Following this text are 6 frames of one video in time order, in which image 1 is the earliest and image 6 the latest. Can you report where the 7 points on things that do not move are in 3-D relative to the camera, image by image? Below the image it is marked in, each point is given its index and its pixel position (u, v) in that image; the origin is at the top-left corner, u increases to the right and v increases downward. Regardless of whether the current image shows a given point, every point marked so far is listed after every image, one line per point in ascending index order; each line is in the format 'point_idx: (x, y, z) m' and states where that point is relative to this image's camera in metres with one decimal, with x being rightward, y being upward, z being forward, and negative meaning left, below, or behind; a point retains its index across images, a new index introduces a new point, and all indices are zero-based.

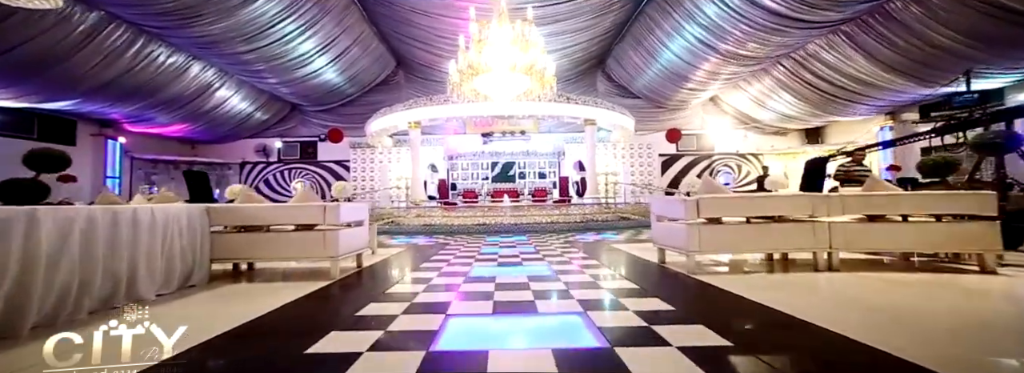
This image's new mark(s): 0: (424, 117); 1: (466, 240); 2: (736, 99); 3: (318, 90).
0: (-2.1, +1.7, +8.7) m
1: (-0.8, -0.9, +6.2) m
2: (+7.3, +2.8, +12.0) m
3: (-6.0, +3.0, +11.4) m
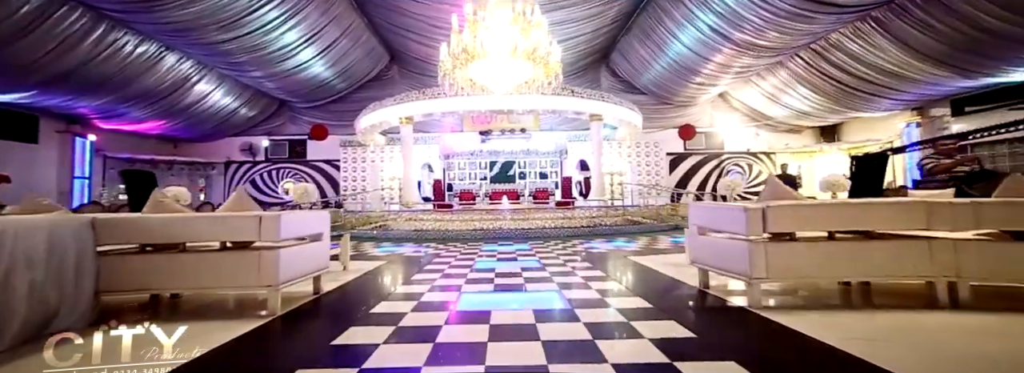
0: (-2.1, +1.7, +8.1) m
1: (-0.8, -0.9, +5.5) m
2: (+7.2, +2.8, +11.3) m
3: (-6.0, +3.0, +10.8) m
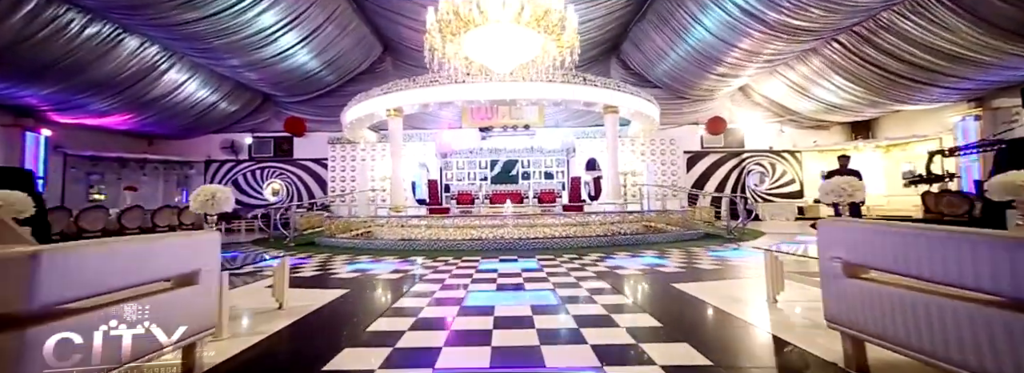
0: (-2.1, +1.6, +7.1) m
1: (-0.7, -0.9, +4.6) m
2: (+7.3, +2.8, +10.3) m
3: (-5.9, +3.0, +9.8) m
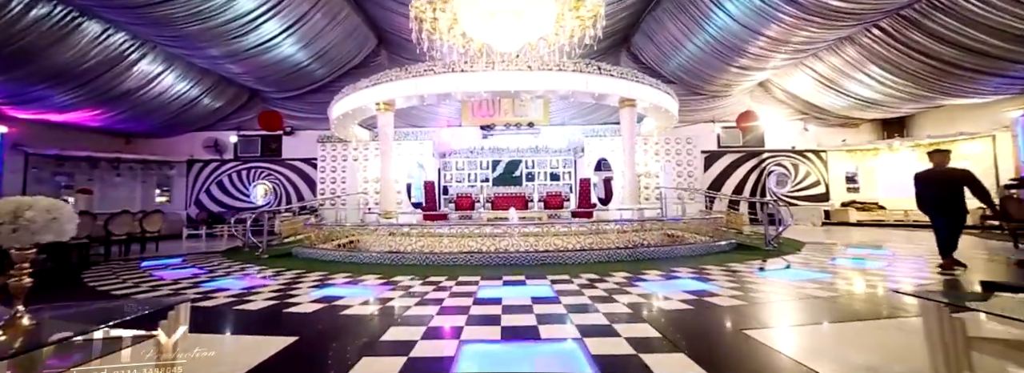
0: (-2.0, +1.6, +6.3) m
1: (-0.7, -1.0, +3.8) m
2: (+7.4, +2.7, +9.5) m
3: (-5.8, +2.9, +9.1) m
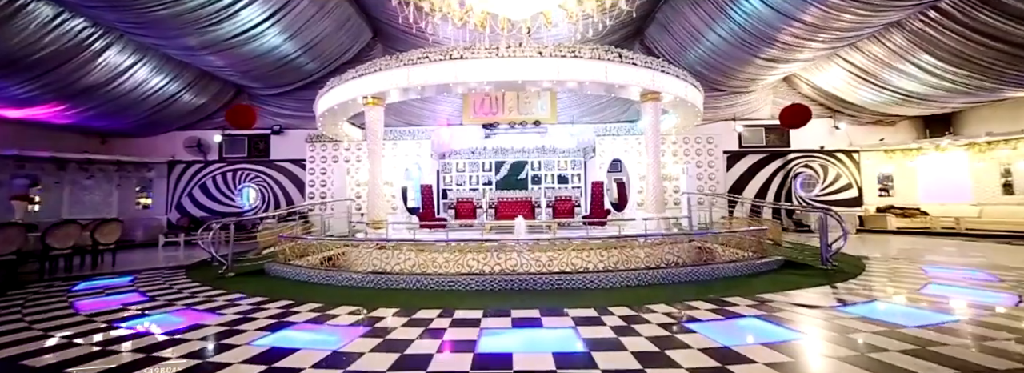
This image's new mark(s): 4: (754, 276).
0: (-1.9, +1.5, +5.5) m
1: (-0.6, -1.0, +2.9) m
2: (+7.5, +2.6, +8.6) m
3: (-5.7, +2.8, +8.3) m
4: (+2.8, -1.0, +4.2) m
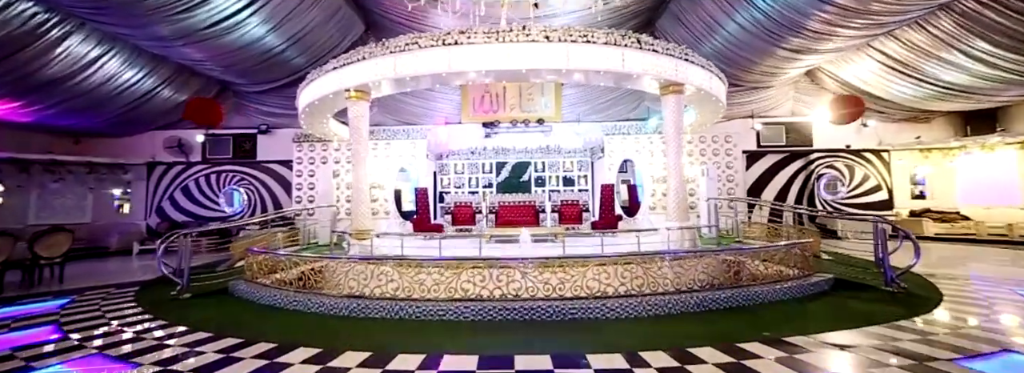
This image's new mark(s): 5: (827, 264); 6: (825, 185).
0: (-1.8, +1.4, +4.9) m
1: (-0.6, -1.1, +2.3) m
2: (+7.6, +2.6, +7.9) m
3: (-5.7, +2.8, +7.6) m
4: (+2.8, -1.1, +3.5) m
5: (+4.1, -1.0, +4.8) m
6: (+8.2, 0.0, +9.6) m
